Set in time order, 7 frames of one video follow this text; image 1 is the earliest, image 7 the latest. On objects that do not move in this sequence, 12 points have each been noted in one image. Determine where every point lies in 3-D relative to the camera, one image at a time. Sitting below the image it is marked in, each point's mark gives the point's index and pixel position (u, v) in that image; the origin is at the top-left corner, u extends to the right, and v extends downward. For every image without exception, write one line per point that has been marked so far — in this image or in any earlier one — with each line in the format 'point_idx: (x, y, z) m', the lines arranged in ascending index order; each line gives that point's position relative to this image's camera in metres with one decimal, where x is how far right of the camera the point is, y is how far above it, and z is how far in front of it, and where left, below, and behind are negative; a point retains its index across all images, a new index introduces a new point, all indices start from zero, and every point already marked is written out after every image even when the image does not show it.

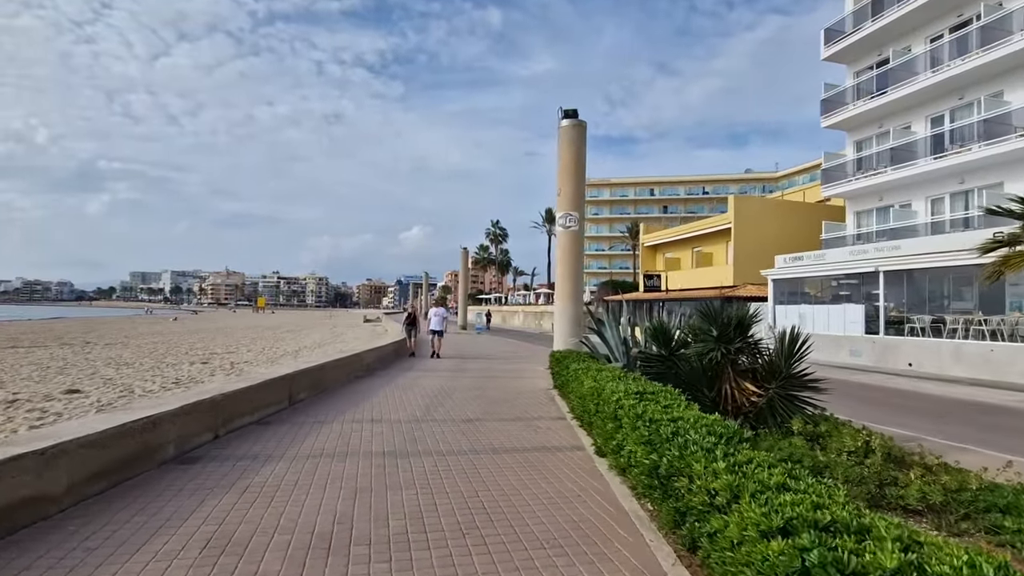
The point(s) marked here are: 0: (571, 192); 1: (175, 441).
0: (+1.8, +3.0, +15.7) m
1: (-4.0, -1.8, +5.9) m
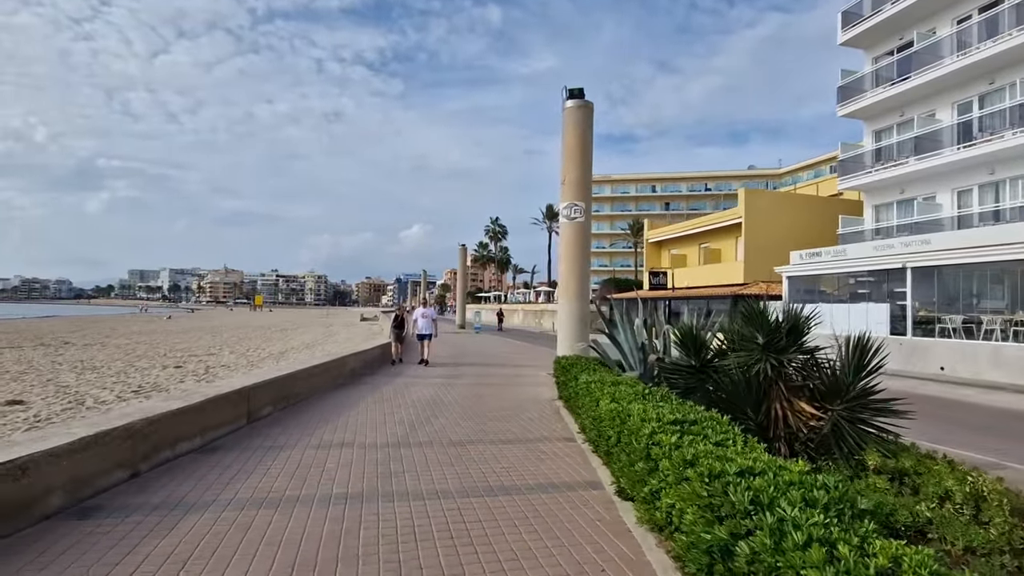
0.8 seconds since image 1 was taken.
0: (+1.8, +3.1, +14.2) m
1: (-4.0, -1.8, +4.5) m
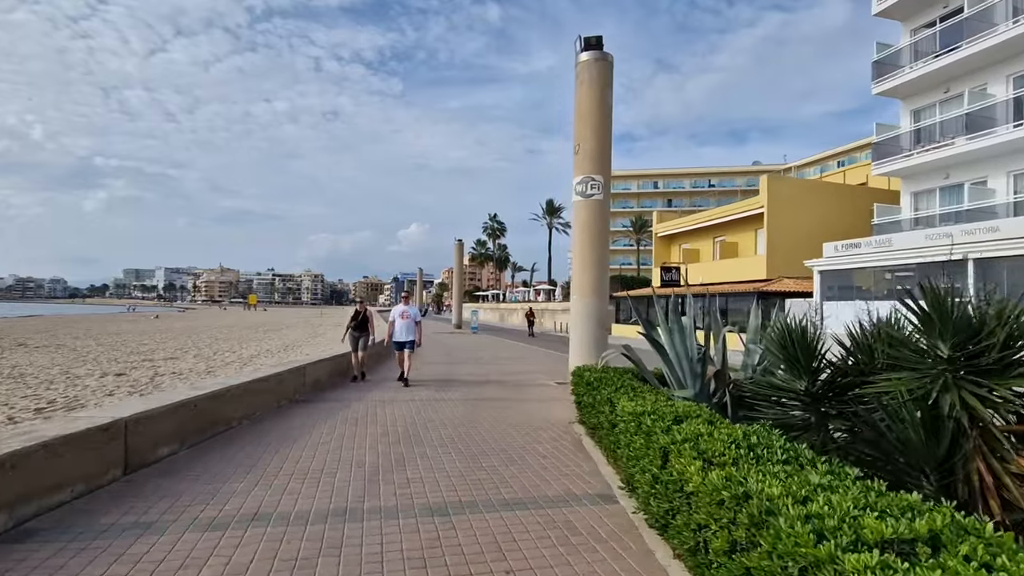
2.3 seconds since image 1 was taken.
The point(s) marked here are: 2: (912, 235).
0: (+1.9, +3.2, +11.7) m
1: (-3.9, -1.6, +2.0) m
2: (+15.8, +2.1, +19.9) m
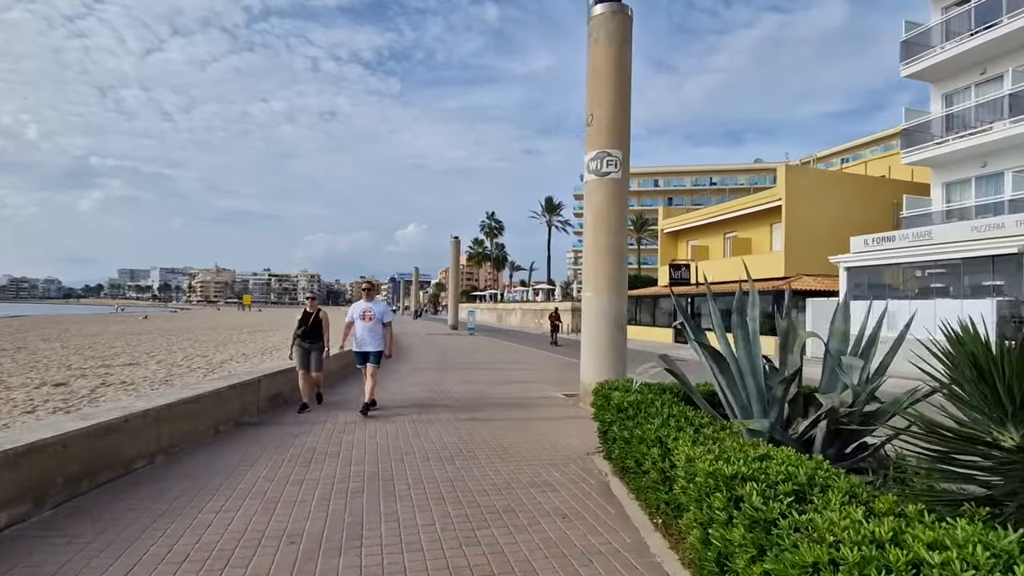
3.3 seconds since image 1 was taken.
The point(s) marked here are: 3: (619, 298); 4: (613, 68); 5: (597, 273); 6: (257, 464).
0: (+1.9, +3.3, +9.9) m
1: (-3.8, -1.5, +0.1) m
2: (+15.7, +2.2, +18.1) m
3: (+2.1, -0.2, +9.8) m
4: (+2.0, +4.3, +9.8) m
5: (+1.6, +0.3, +9.9) m
6: (-2.9, -2.0, +5.8) m
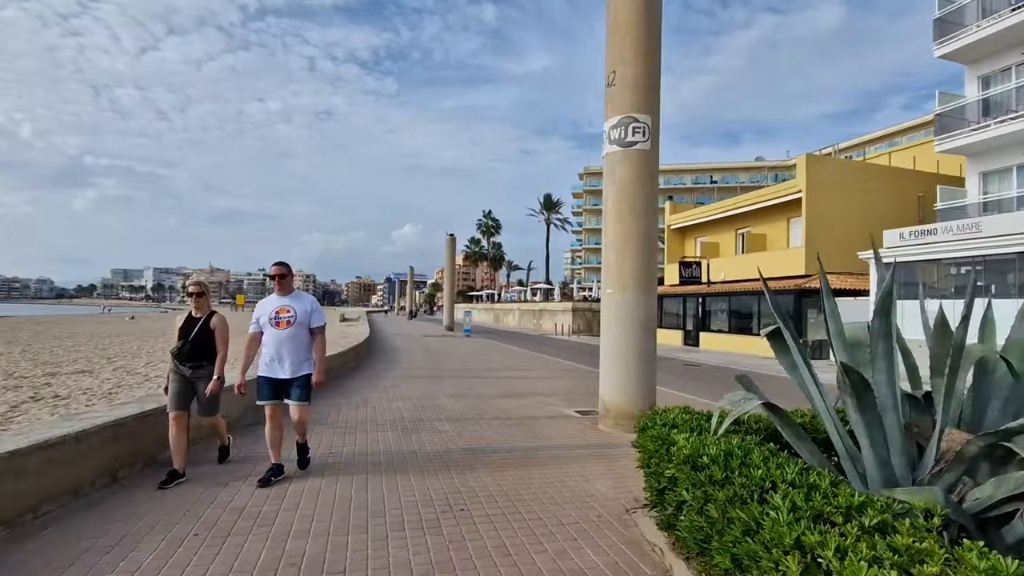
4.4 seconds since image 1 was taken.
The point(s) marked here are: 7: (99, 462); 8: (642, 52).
0: (+2.0, +3.4, +8.1) m
1: (-3.7, -1.4, -1.8) m
2: (+15.8, +2.2, +16.3) m
3: (+2.1, -0.1, +8.0) m
4: (+2.1, +4.4, +8.0) m
5: (+1.7, +0.3, +8.0) m
6: (-2.8, -1.9, +3.9) m
7: (-3.9, -1.6, +4.8) m
8: (+2.1, +3.8, +8.0) m
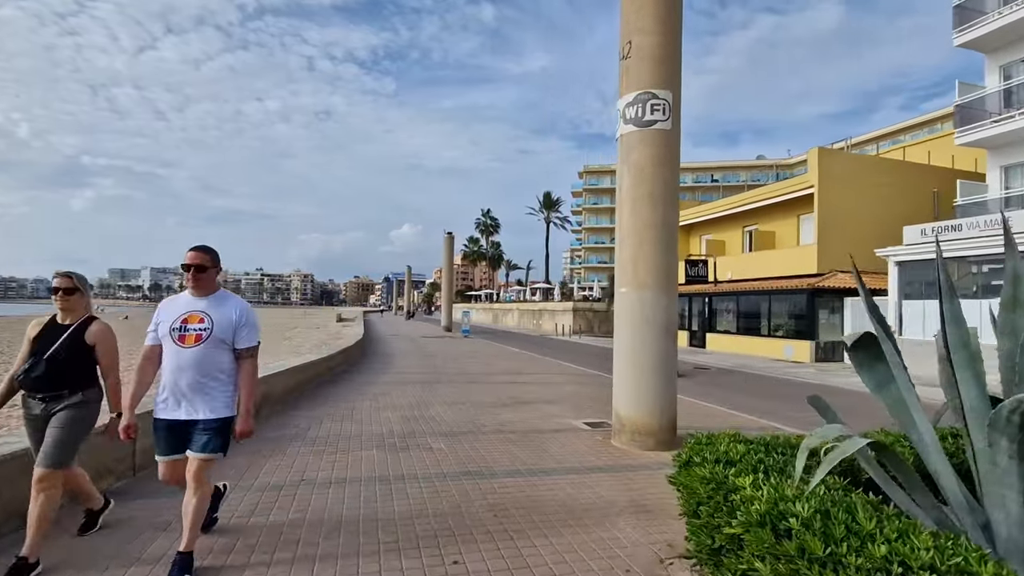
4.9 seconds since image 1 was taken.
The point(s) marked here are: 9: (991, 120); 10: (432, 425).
0: (+2.0, +3.4, +7.1) m
1: (-3.6, -1.4, -2.7) m
2: (+15.8, +2.3, +15.4) m
3: (+2.2, -0.1, +7.1) m
4: (+2.1, +4.4, +7.1) m
5: (+1.8, +0.4, +7.1) m
6: (-2.8, -1.9, +3.0) m
7: (-3.9, -1.6, +3.9) m
8: (+2.1, +3.8, +7.1) m
9: (+18.3, +6.4, +19.3) m
10: (-1.3, -2.2, +8.0) m
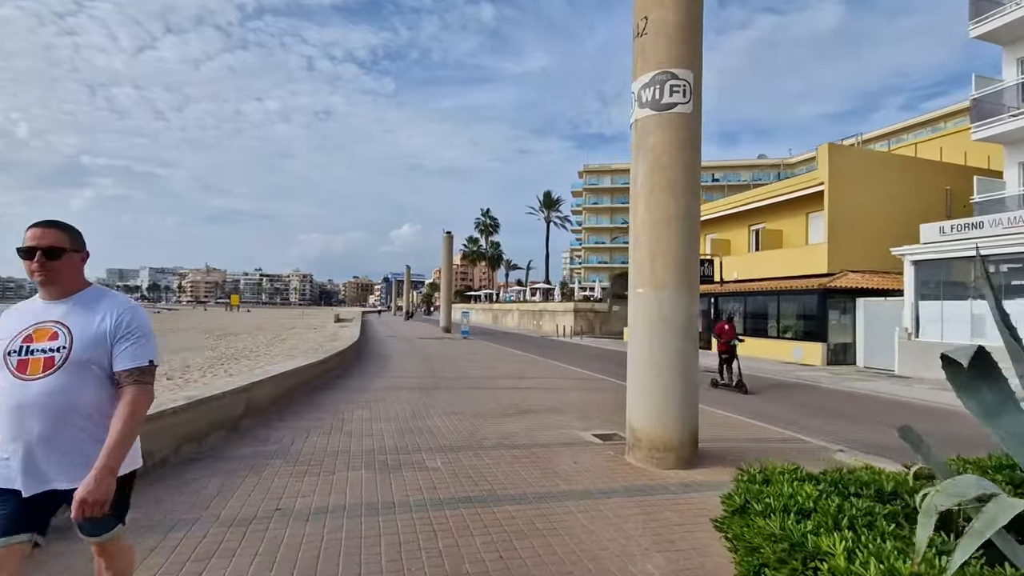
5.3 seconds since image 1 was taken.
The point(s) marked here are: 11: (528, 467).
0: (+2.1, +3.4, +6.4) m
1: (-3.6, -1.4, -3.4) m
2: (+15.8, +2.3, +14.8) m
3: (+2.2, -0.1, +6.4) m
4: (+2.1, +4.4, +6.4) m
5: (+1.8, +0.4, +6.4) m
6: (-2.7, -1.9, +2.3) m
7: (-3.8, -1.6, +3.2) m
8: (+2.2, +3.8, +6.4) m
9: (+18.4, +6.4, +18.6) m
10: (-1.2, -2.2, +7.3) m
11: (+0.2, -2.2, +6.1) m
